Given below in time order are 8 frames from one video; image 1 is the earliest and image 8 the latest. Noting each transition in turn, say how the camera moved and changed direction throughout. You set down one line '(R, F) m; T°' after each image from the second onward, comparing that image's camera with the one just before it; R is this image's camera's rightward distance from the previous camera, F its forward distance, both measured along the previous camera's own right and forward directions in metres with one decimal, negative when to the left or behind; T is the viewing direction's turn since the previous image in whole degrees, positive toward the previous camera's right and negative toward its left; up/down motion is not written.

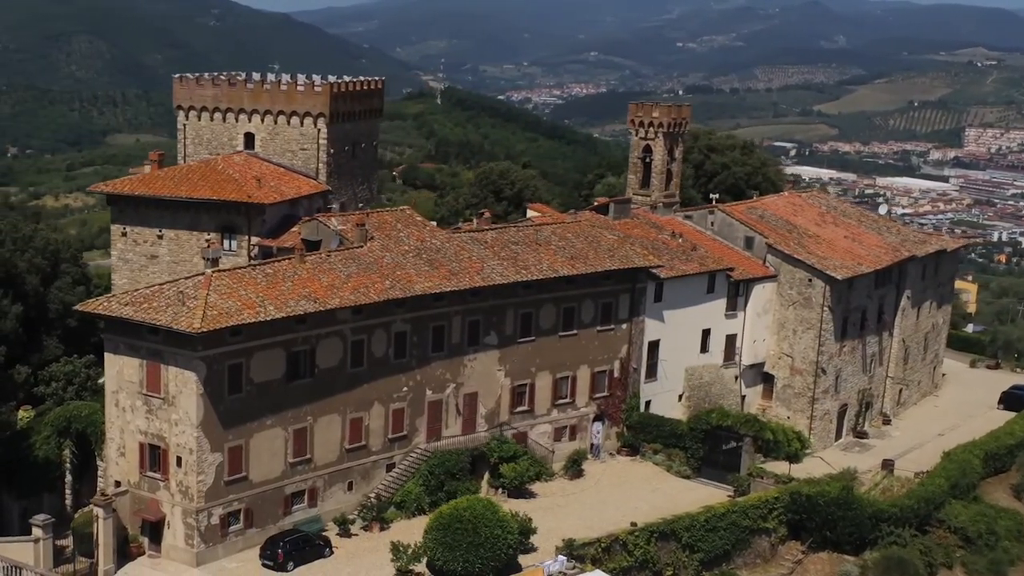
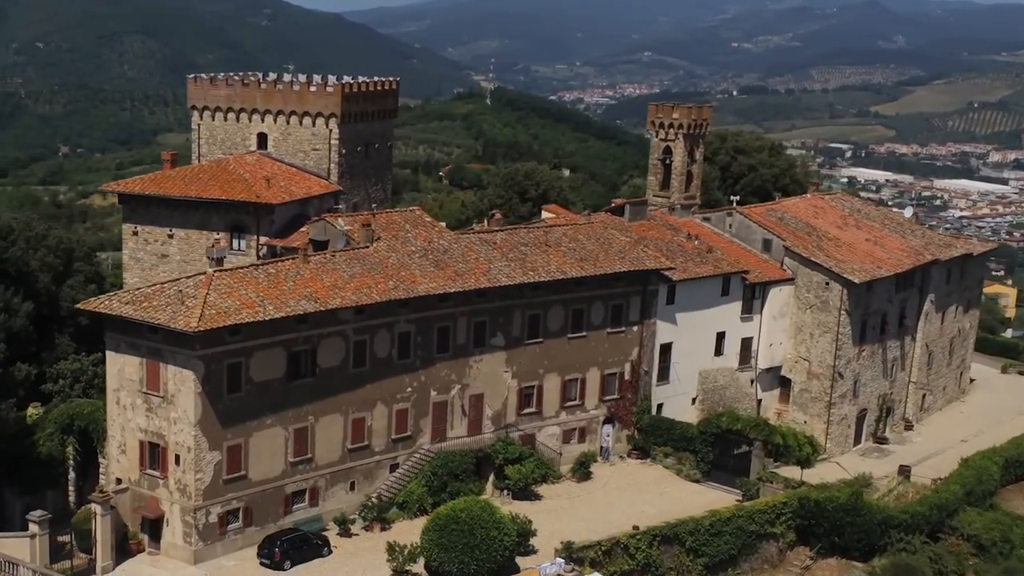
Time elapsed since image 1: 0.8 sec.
(+1.3, +0.1) m; -2°
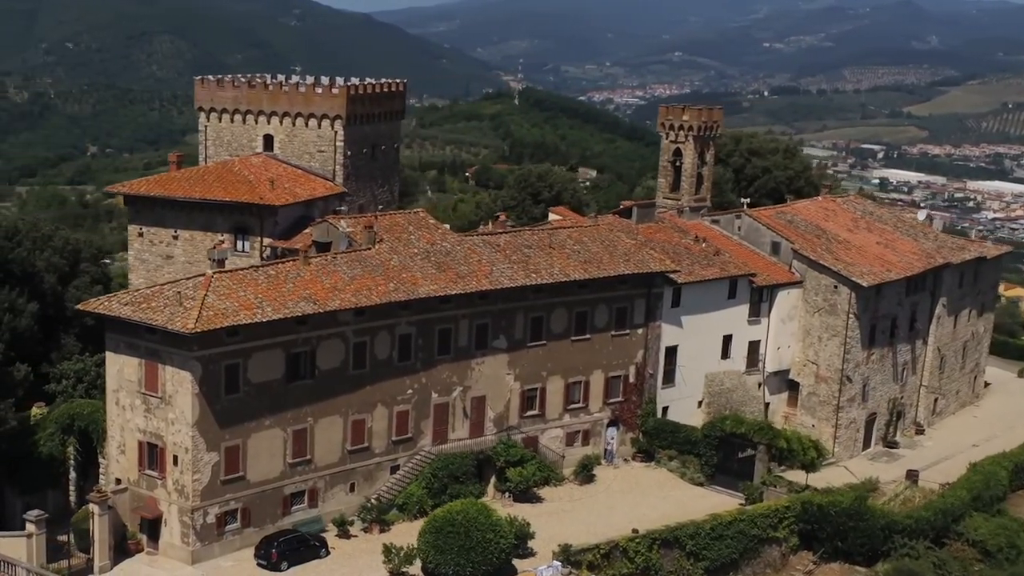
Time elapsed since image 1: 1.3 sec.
(+0.8, 0.0) m; -1°
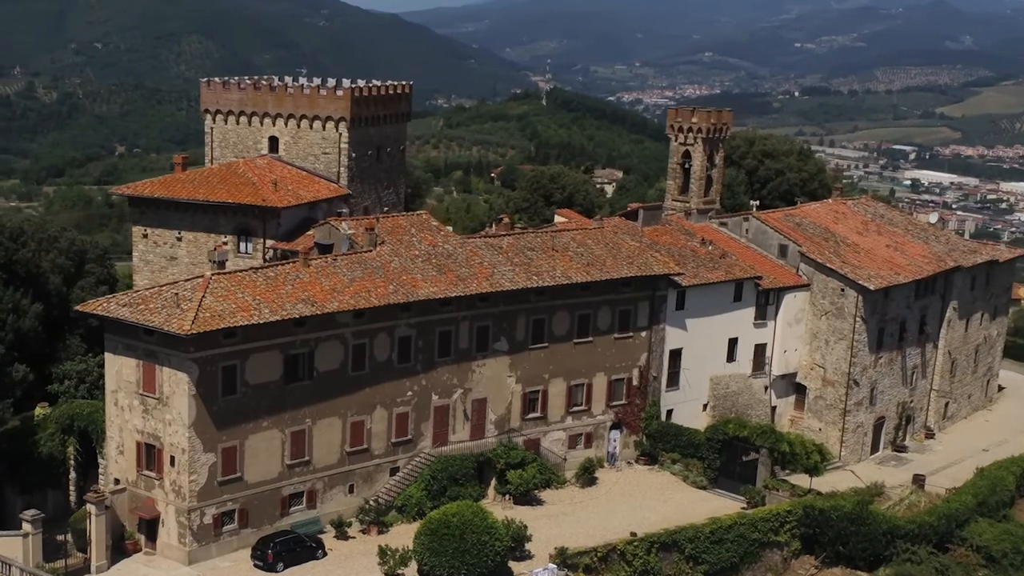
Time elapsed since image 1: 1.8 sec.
(+0.8, 0.0) m; -1°
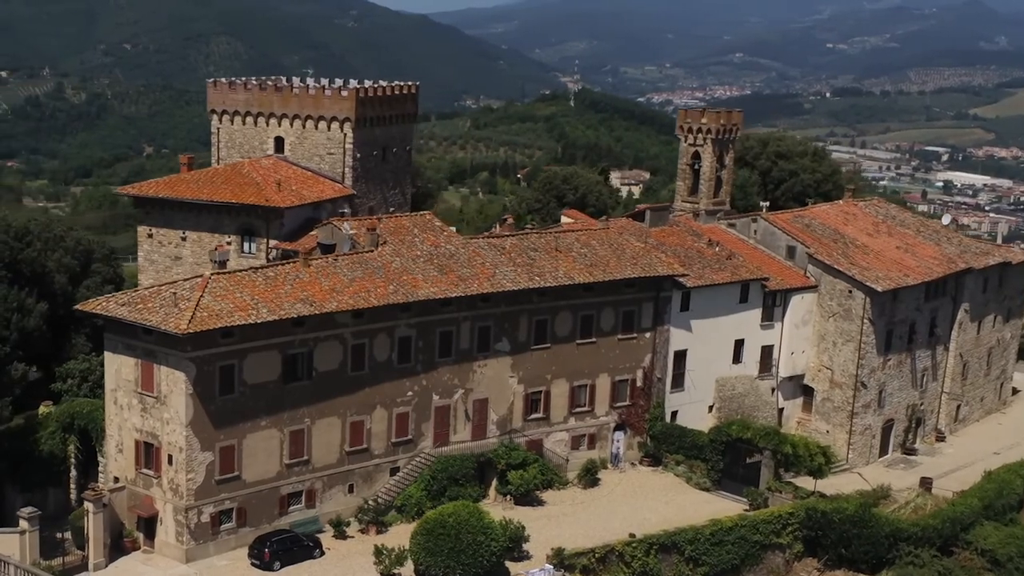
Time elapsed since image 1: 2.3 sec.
(+0.8, 0.0) m; -1°
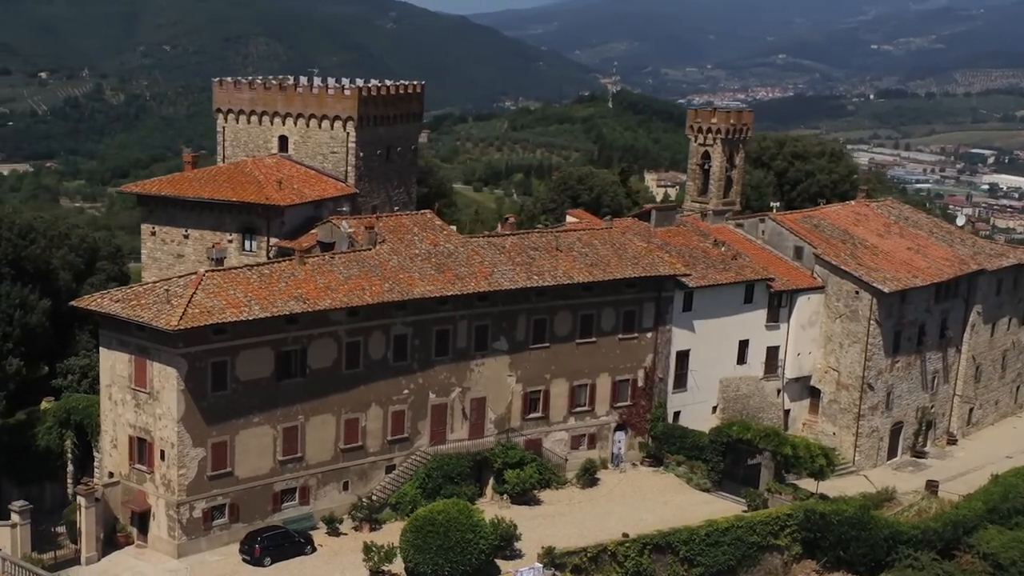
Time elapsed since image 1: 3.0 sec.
(+1.3, 0.0) m; -2°
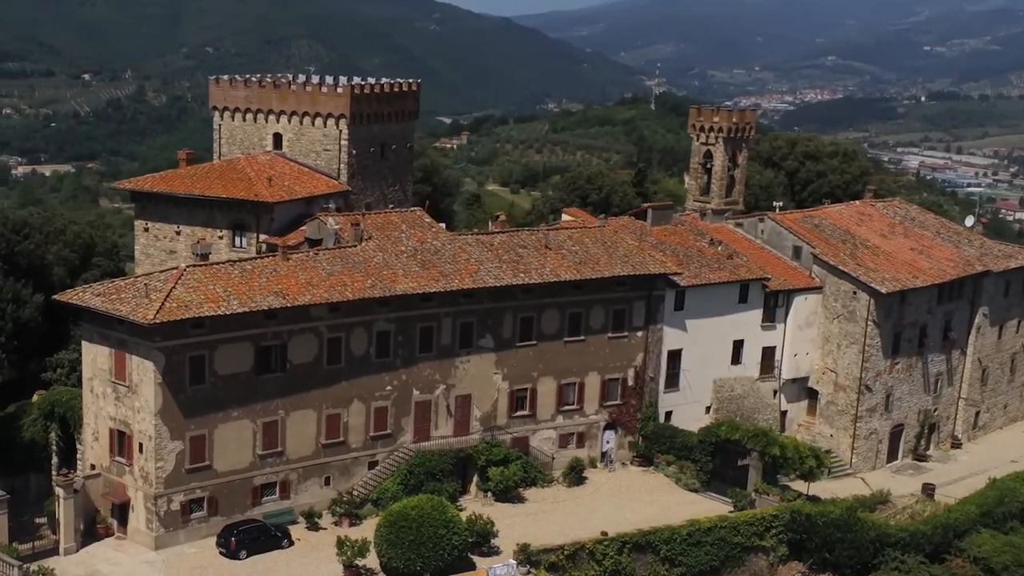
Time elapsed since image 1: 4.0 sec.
(+1.8, 0.0) m; -2°
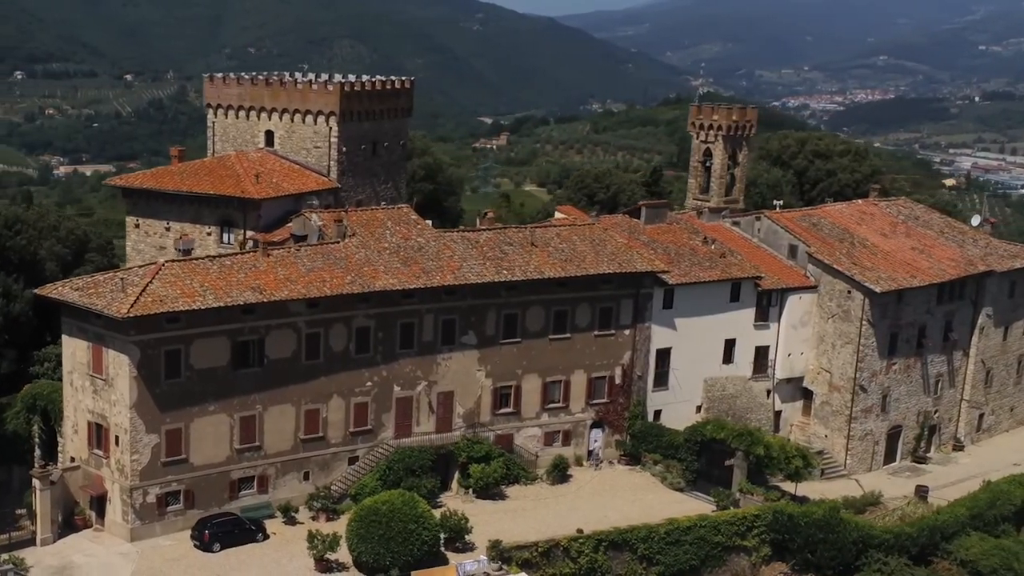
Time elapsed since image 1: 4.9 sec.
(+1.9, 0.0) m; -2°
